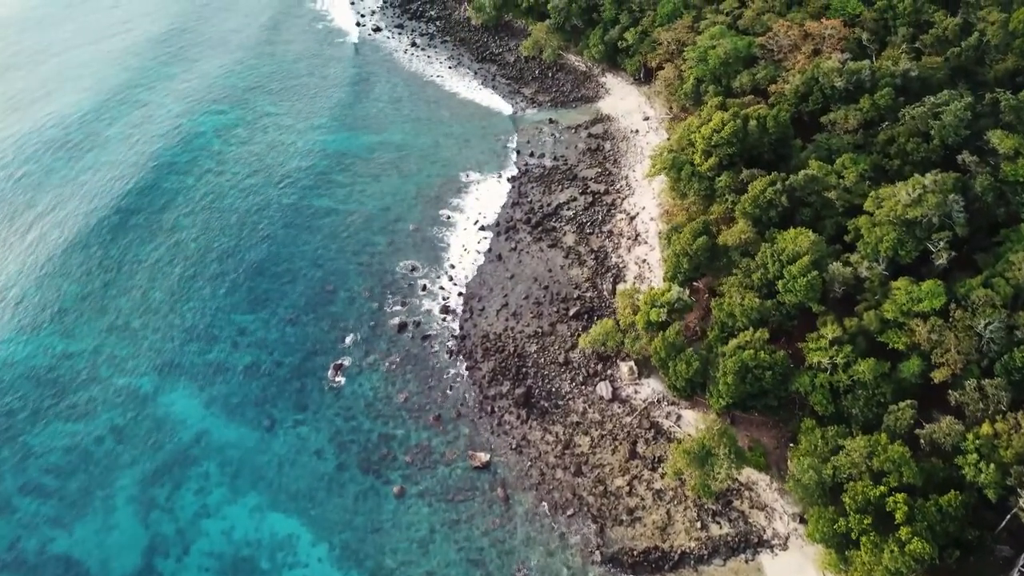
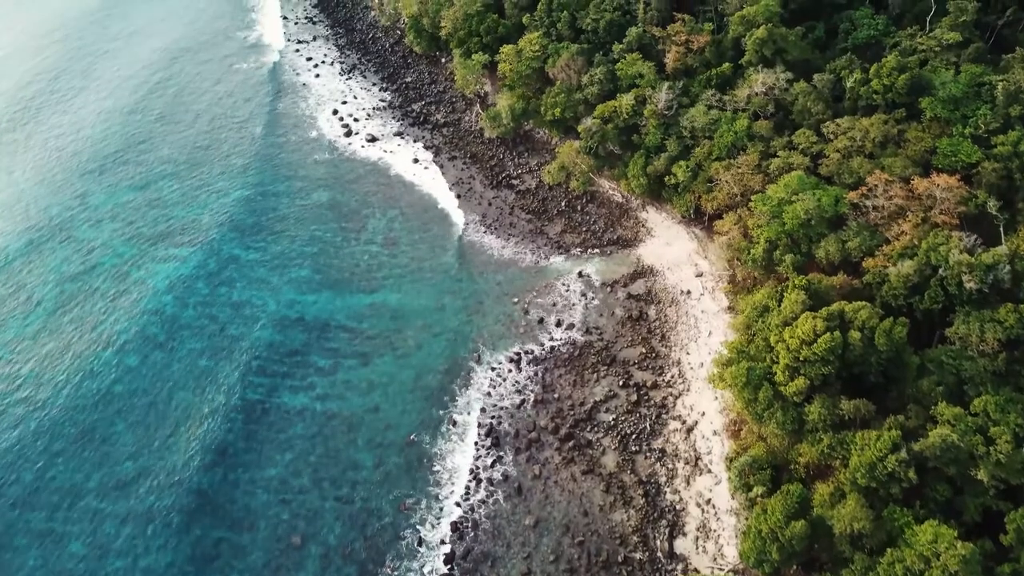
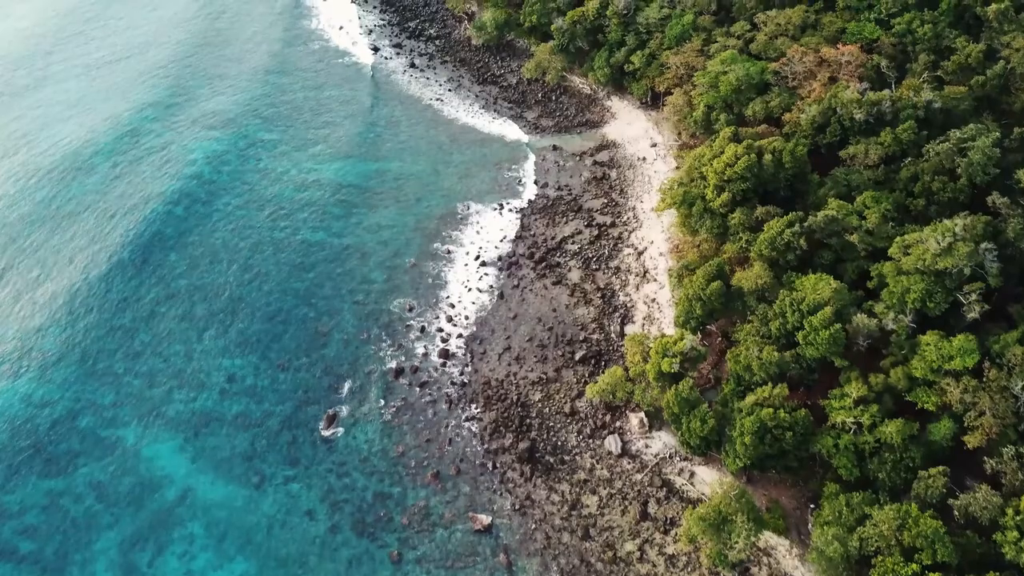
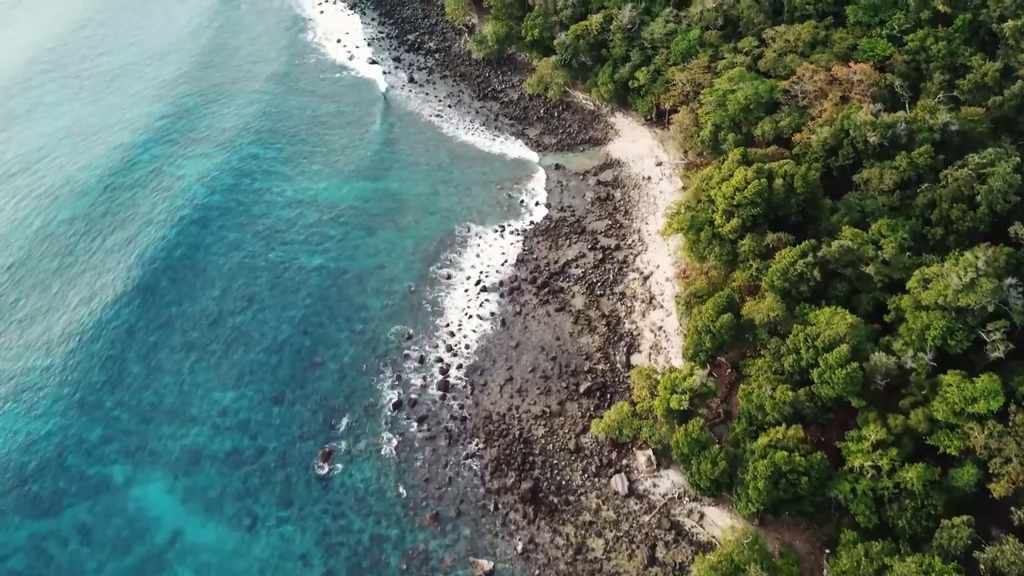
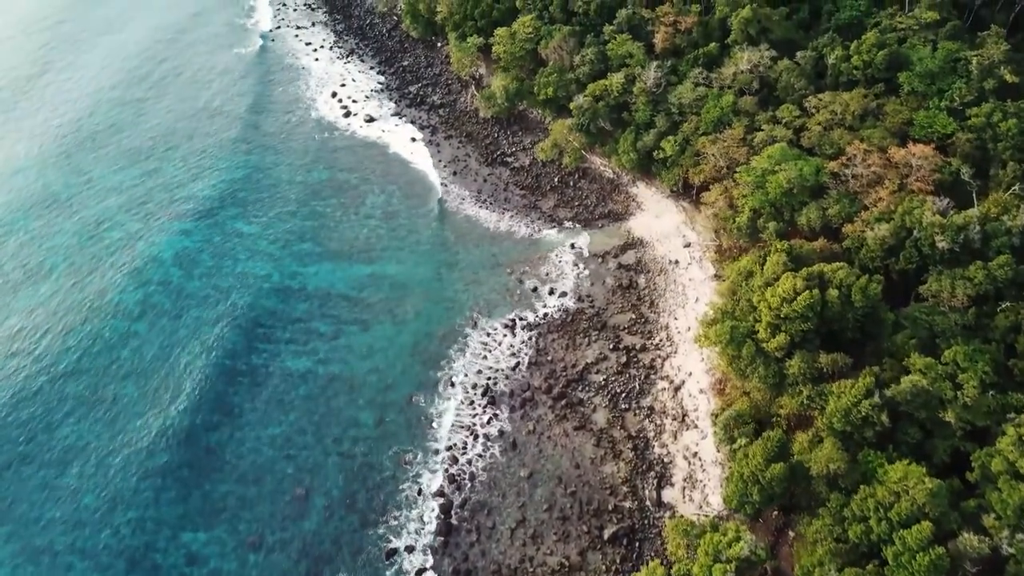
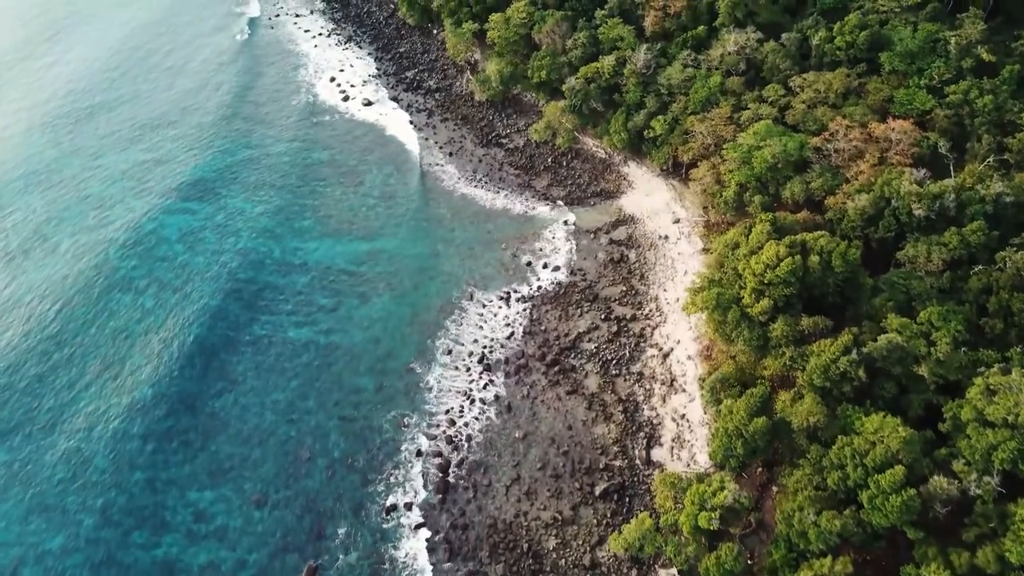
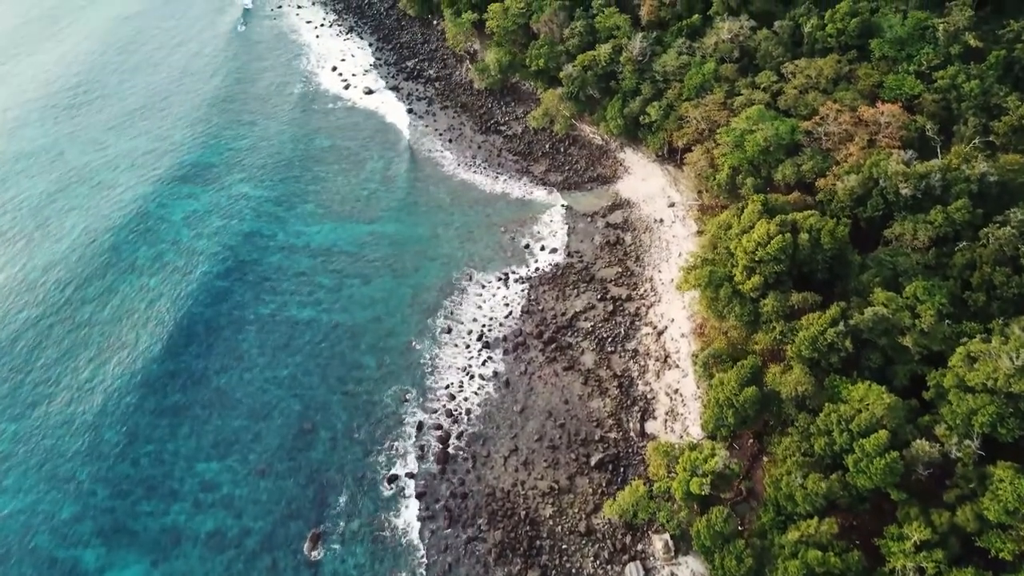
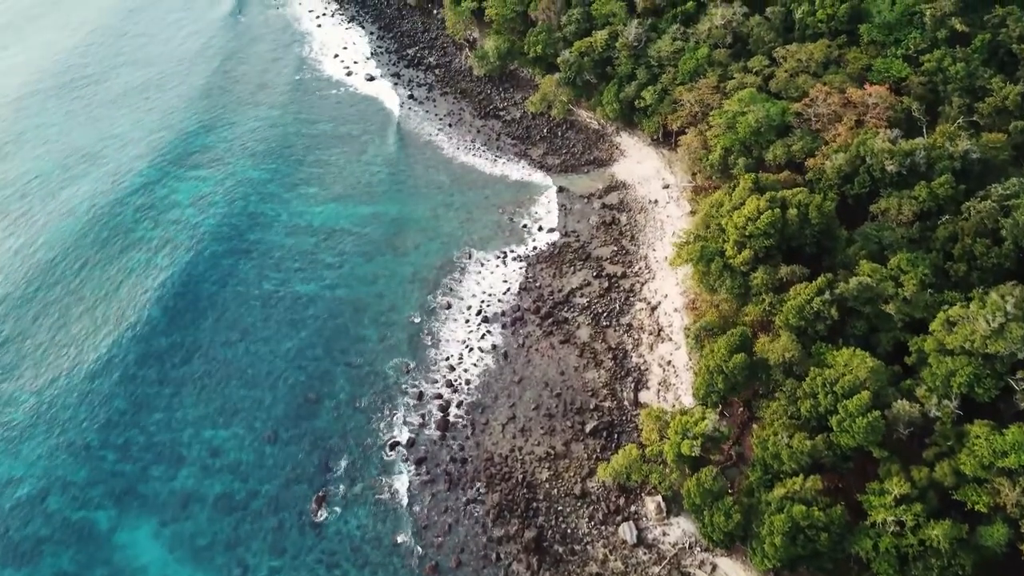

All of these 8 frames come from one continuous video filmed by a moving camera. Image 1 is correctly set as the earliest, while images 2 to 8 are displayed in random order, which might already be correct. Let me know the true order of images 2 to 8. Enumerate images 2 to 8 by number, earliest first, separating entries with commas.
3, 4, 8, 7, 6, 5, 2
